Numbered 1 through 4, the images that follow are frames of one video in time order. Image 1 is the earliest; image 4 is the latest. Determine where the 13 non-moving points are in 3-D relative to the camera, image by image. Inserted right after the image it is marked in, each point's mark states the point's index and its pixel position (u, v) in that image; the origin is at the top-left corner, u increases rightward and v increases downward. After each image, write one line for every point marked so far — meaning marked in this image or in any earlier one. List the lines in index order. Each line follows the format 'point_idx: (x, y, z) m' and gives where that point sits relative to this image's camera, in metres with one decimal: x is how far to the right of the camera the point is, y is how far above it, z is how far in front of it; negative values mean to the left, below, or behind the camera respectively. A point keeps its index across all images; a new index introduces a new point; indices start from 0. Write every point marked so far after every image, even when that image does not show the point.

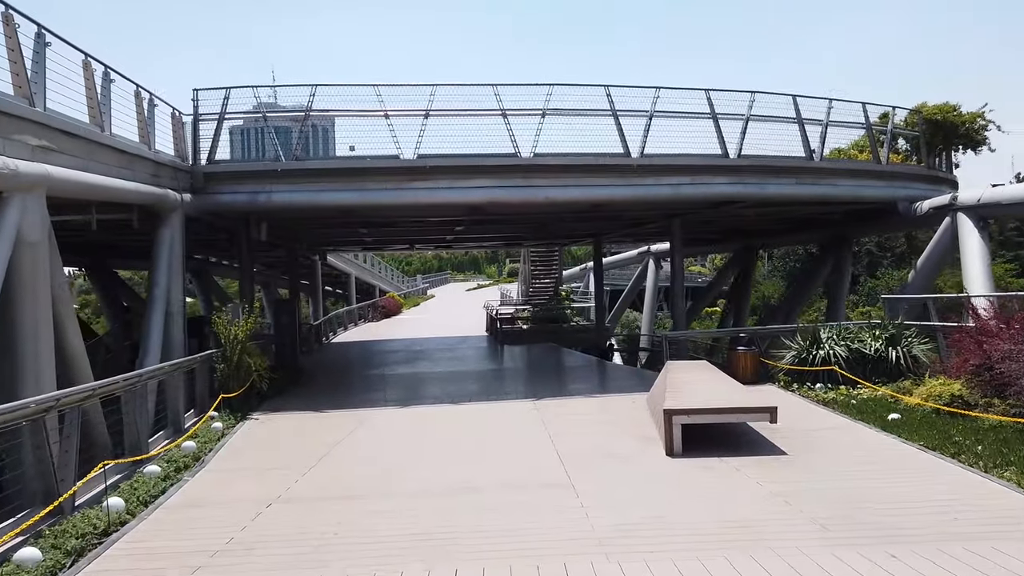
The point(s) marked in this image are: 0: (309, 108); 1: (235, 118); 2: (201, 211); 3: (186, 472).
0: (-3.4, +3.0, +12.5) m
1: (-4.6, +2.8, +12.5) m
2: (-5.2, +1.3, +12.4) m
3: (-3.0, -1.7, +6.8) m
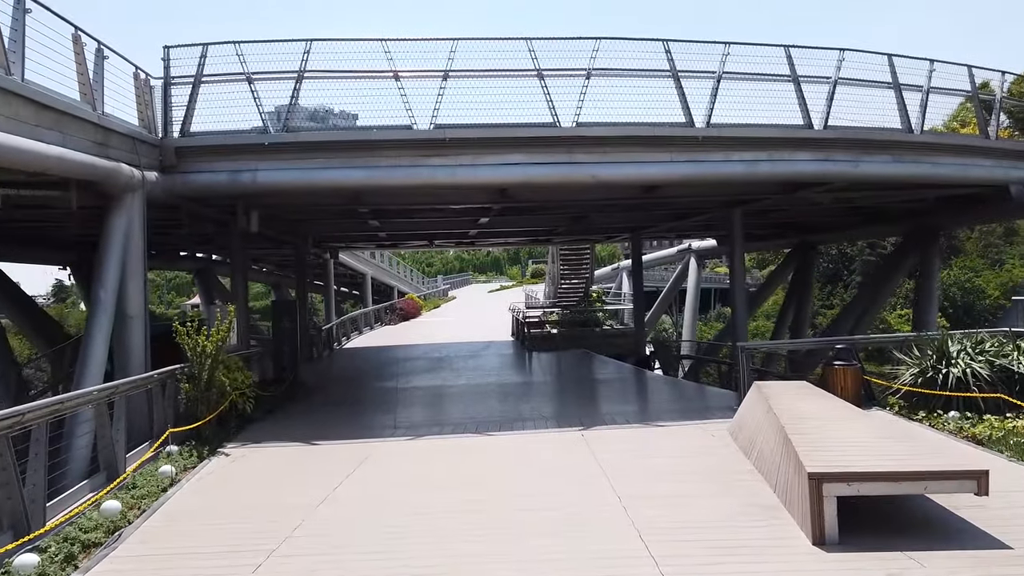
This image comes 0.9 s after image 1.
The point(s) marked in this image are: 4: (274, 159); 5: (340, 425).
0: (-2.8, +3.0, +10.3) m
1: (-4.1, +2.8, +10.3) m
2: (-4.6, +1.3, +10.3) m
3: (-2.6, -1.7, +4.6) m
4: (-3.2, +1.7, +10.1) m
5: (-2.3, -1.9, +10.2) m
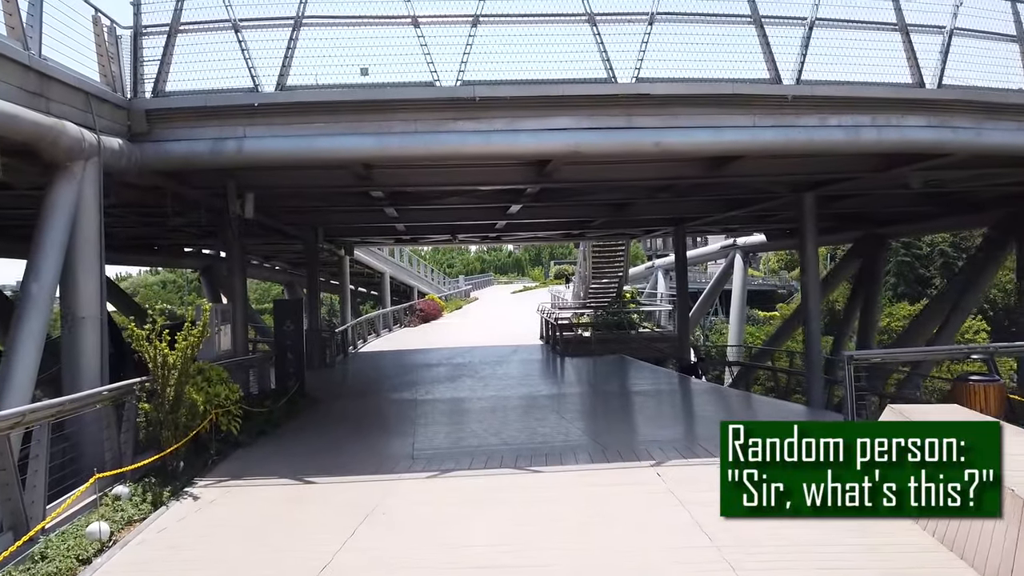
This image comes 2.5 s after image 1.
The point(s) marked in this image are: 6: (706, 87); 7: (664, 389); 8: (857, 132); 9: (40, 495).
0: (-2.3, +3.1, +8.4) m
1: (-3.6, +2.9, +8.5) m
2: (-4.1, +1.3, +8.5) m
3: (-2.3, -1.6, +2.7) m
4: (-2.7, +1.8, +8.3) m
5: (-1.8, -1.8, +8.3) m
6: (+2.1, +2.2, +8.2) m
7: (+3.0, -2.0, +15.2) m
8: (+3.9, +1.8, +8.6) m
9: (-3.2, -1.4, +5.1) m
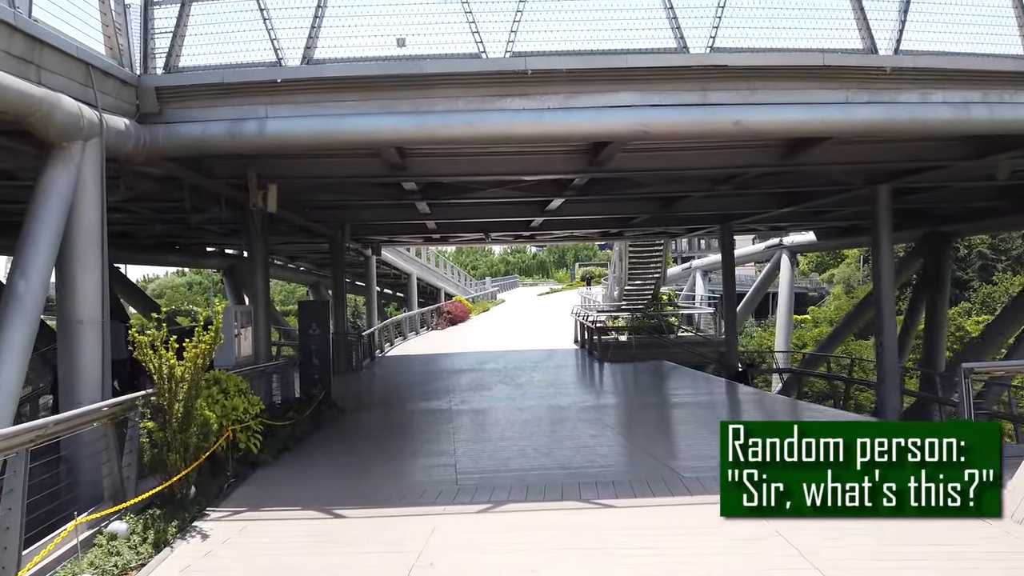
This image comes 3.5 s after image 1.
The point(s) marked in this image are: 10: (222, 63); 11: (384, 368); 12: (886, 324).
0: (-1.8, +3.1, +7.5) m
1: (-3.0, +2.9, +7.6) m
2: (-3.6, +1.3, +7.6) m
3: (-1.9, -1.6, +1.7) m
4: (-2.2, +1.8, +7.3) m
5: (-1.3, -1.8, +7.3) m
6: (+2.6, +2.2, +7.1) m
7: (+3.8, -2.0, +14.1) m
8: (+4.5, +1.8, +7.5) m
9: (-2.8, -1.4, +4.2) m
10: (-2.8, +2.2, +7.4) m
11: (-3.0, -1.9, +18.2) m
12: (+5.8, -0.6, +11.8) m
